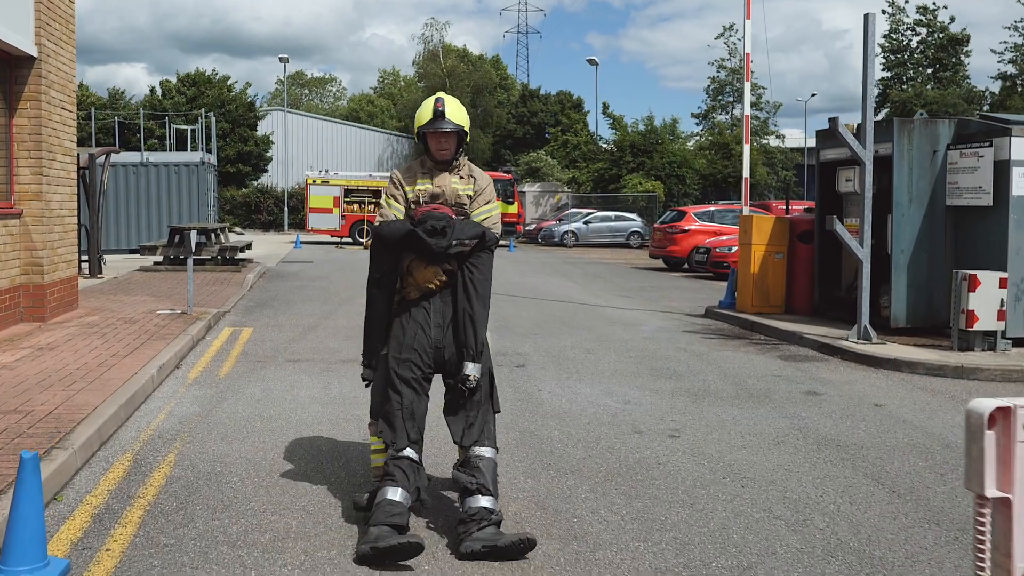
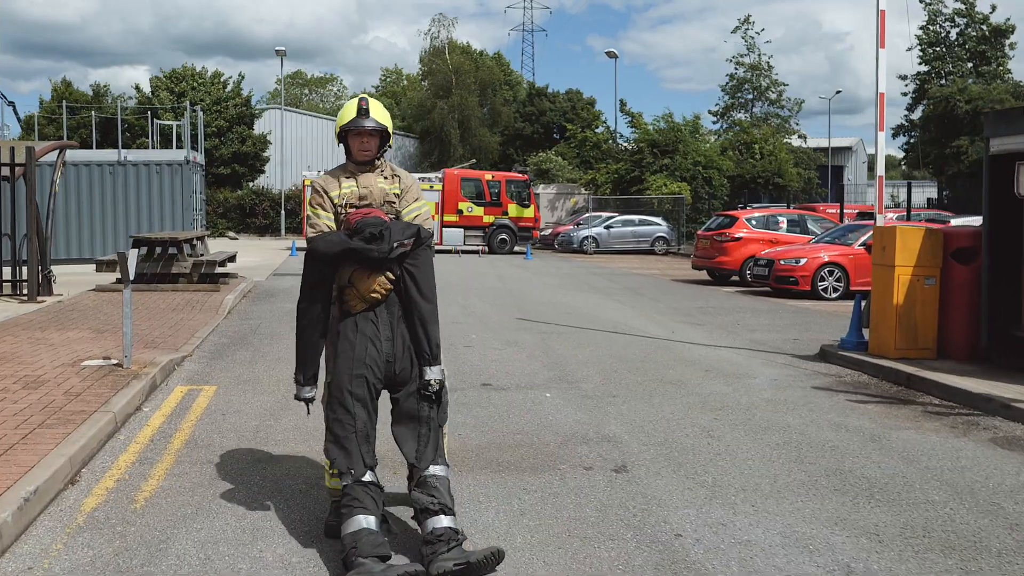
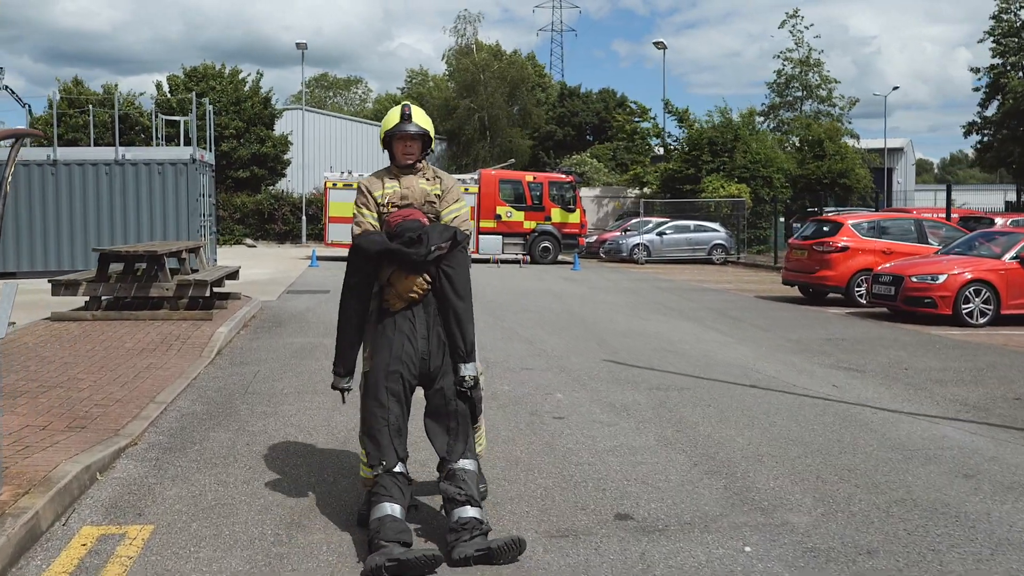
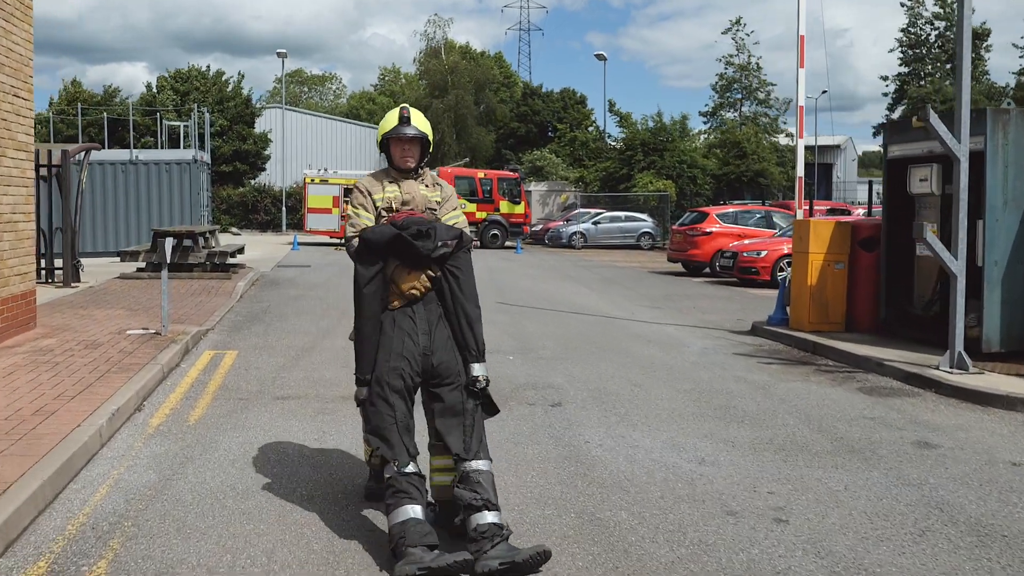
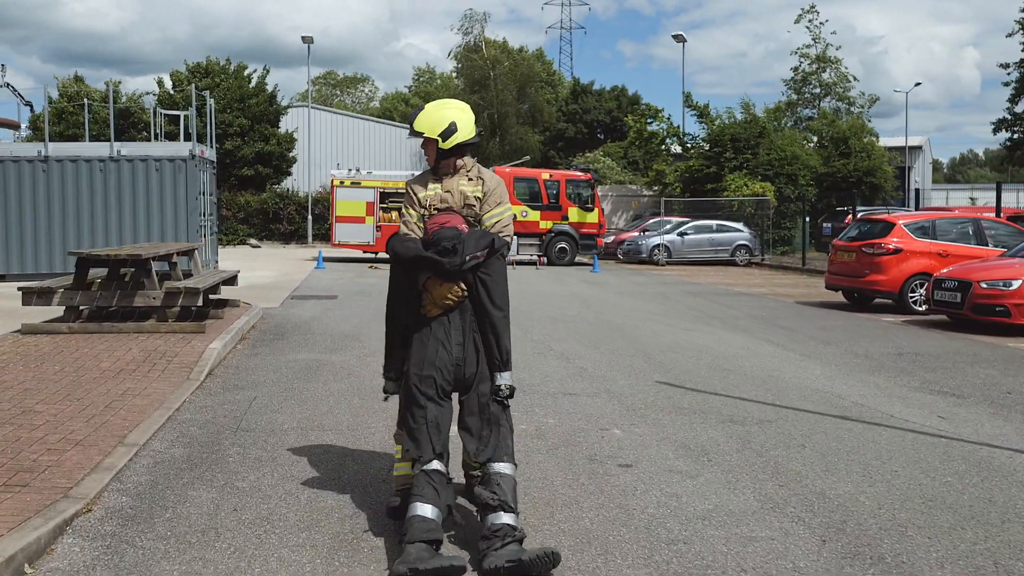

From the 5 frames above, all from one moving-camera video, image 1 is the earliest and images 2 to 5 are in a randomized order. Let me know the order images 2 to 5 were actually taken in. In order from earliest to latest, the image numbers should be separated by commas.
4, 2, 3, 5
